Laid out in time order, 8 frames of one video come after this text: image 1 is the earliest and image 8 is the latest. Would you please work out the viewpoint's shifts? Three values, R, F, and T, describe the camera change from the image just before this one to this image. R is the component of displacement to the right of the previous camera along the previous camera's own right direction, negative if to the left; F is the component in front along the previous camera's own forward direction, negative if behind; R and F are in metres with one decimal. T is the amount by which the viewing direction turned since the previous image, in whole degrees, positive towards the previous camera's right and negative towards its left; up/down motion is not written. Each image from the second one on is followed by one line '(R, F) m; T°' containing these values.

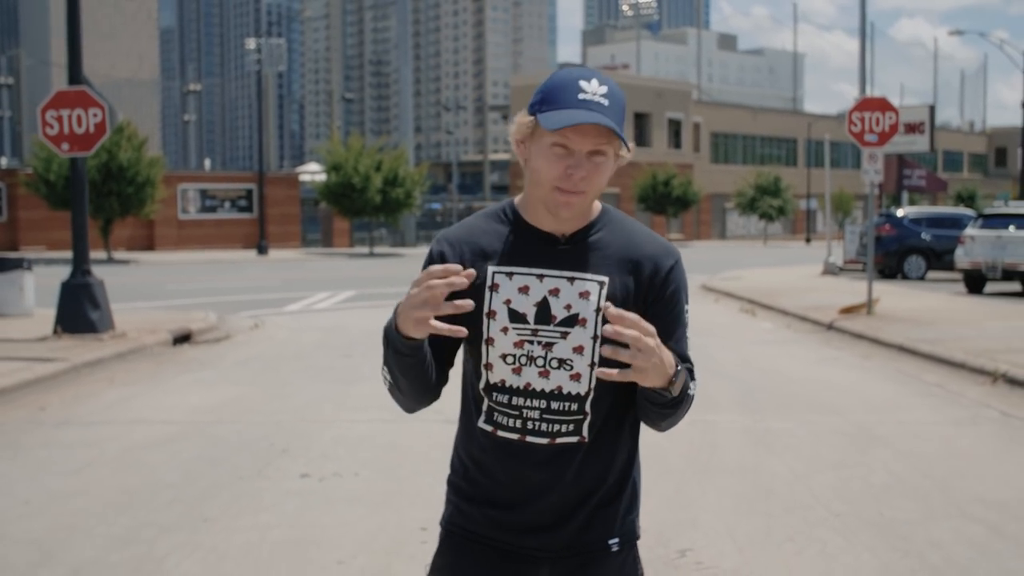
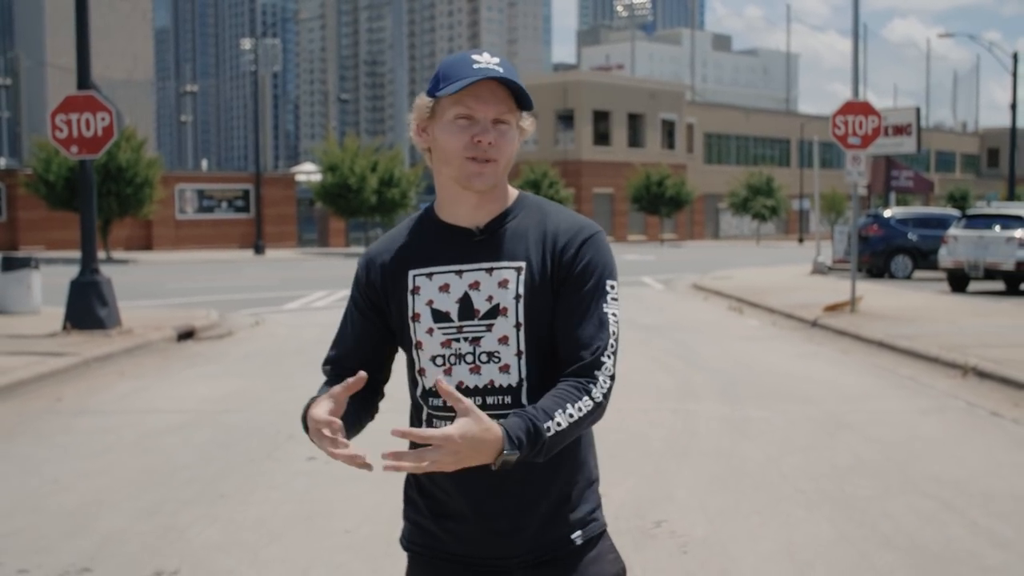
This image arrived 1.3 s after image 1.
(0.0, -0.5) m; 0°
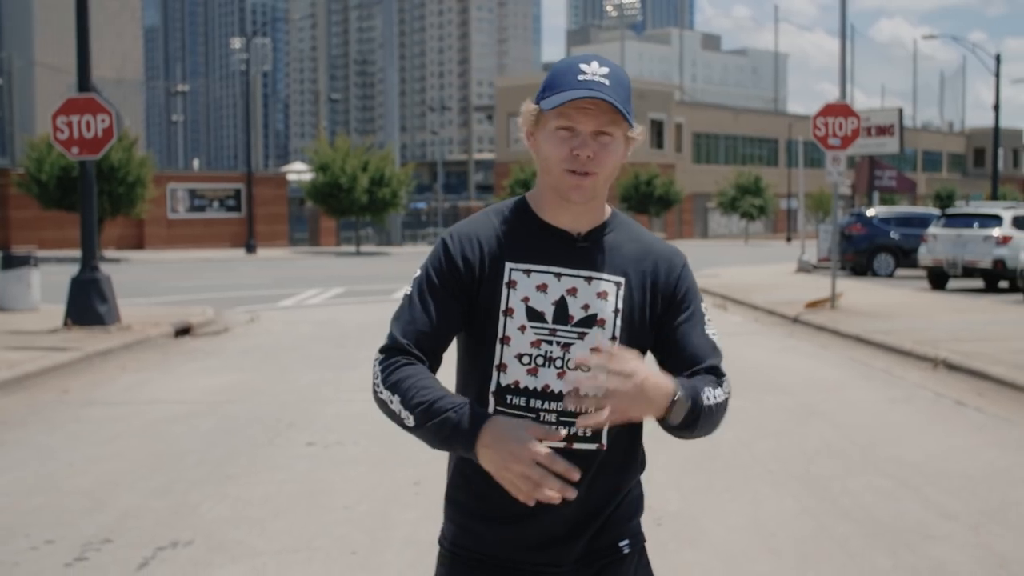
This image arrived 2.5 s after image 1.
(0.0, -0.4) m; +1°
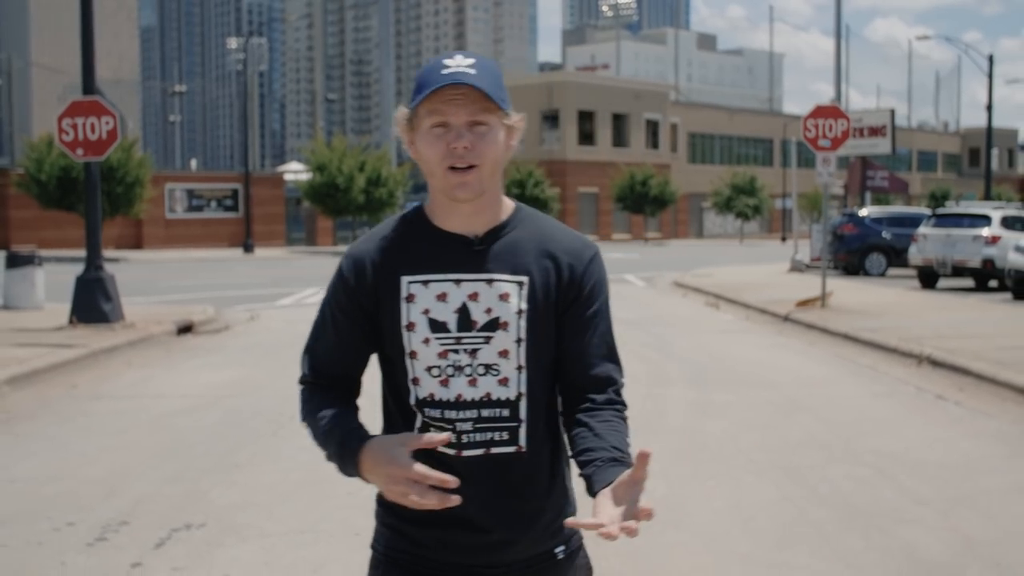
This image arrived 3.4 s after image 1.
(0.0, -0.3) m; 0°
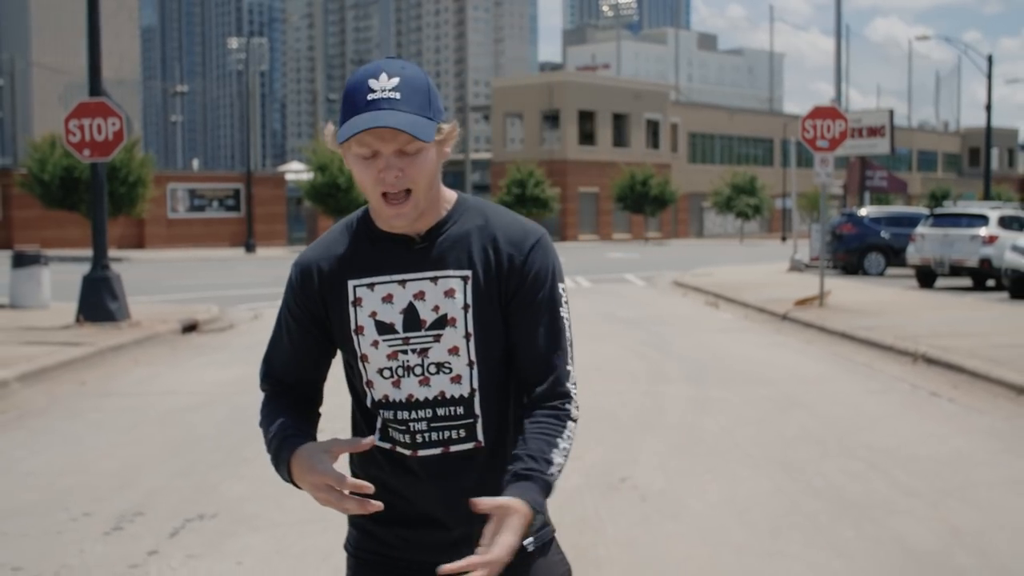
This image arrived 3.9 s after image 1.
(0.0, -0.2) m; 0°
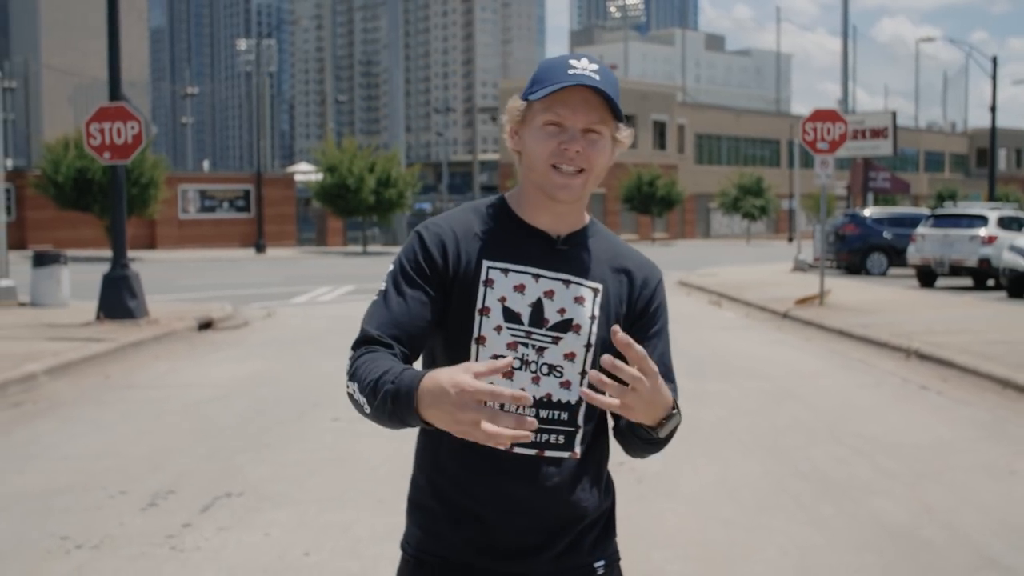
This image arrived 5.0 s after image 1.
(0.0, -0.5) m; 0°
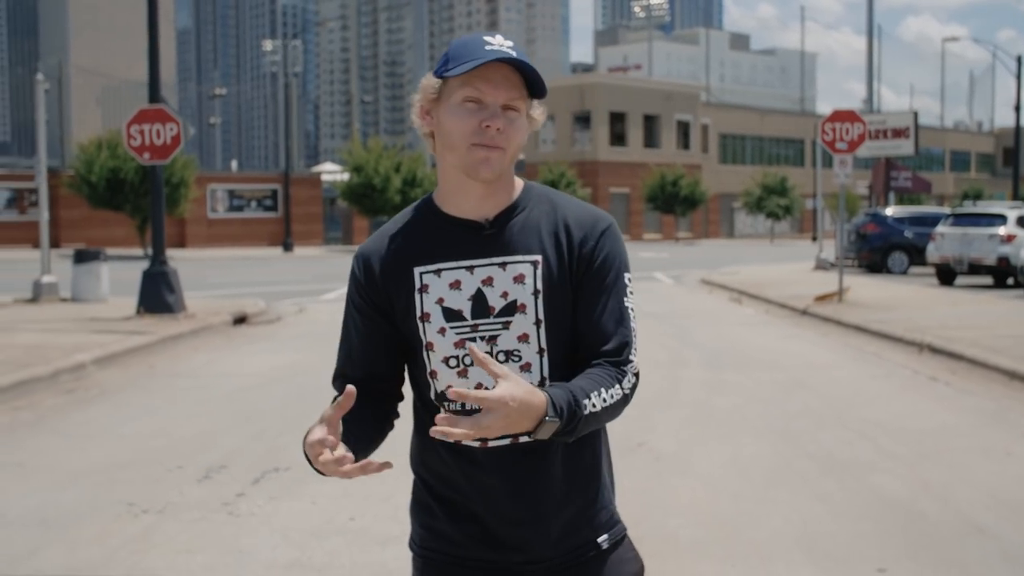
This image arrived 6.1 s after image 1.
(0.0, -0.5) m; -1°
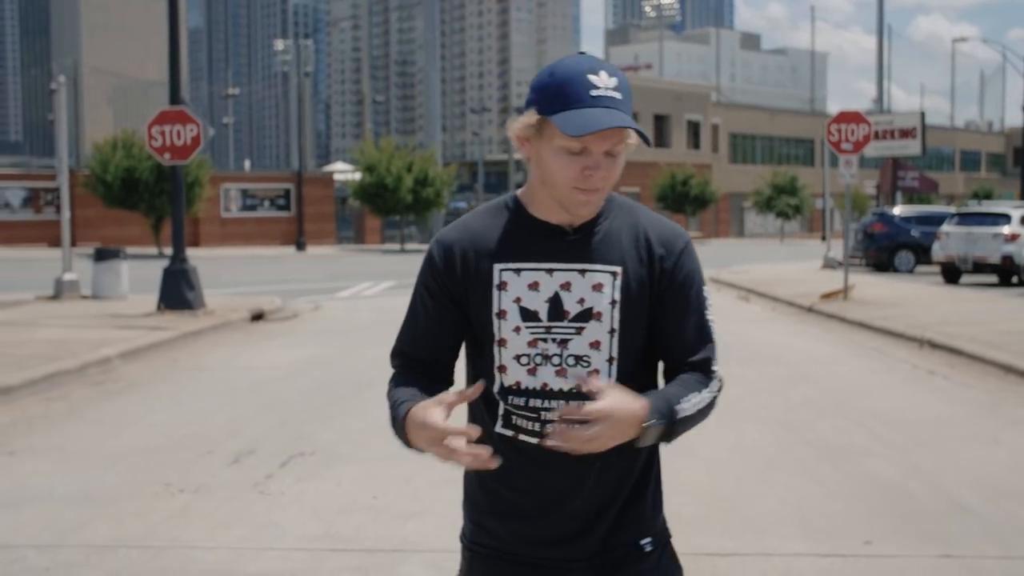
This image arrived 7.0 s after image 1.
(0.0, -0.4) m; -1°
